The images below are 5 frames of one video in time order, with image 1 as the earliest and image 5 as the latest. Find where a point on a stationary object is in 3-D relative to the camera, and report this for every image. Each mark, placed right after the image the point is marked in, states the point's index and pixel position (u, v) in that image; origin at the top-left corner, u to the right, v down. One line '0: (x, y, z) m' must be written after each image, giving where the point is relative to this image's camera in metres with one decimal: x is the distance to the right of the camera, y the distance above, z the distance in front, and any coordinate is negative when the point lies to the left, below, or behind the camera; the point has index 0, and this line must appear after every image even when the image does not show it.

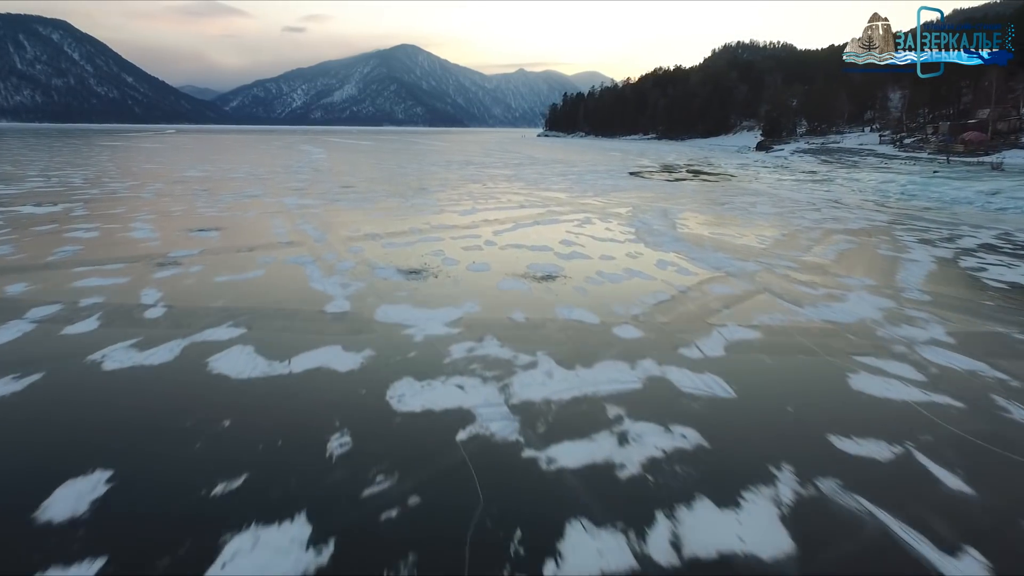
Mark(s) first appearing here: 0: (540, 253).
0: (+0.3, +0.3, +5.0) m
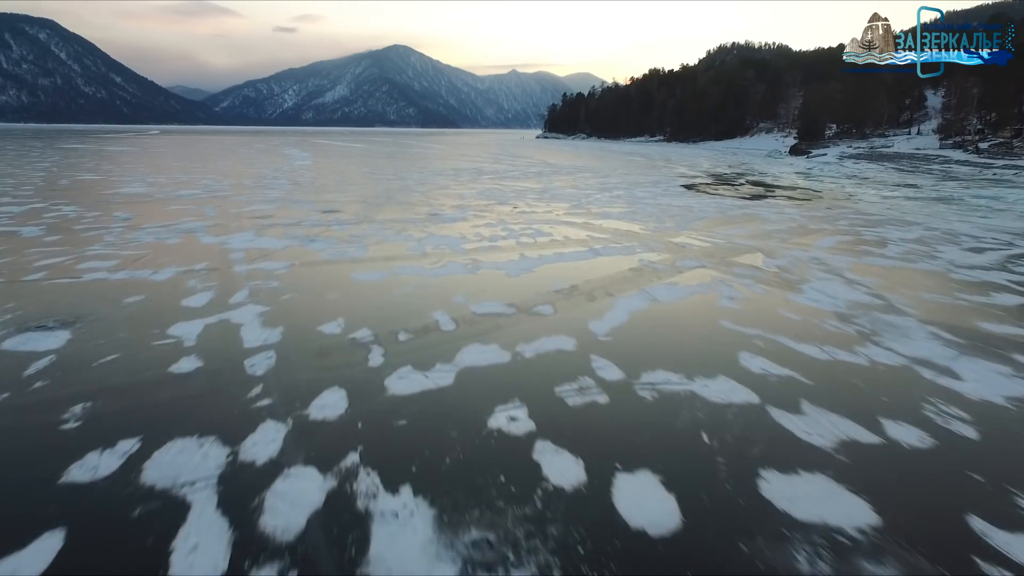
0: (+1.0, -0.5, +2.3) m
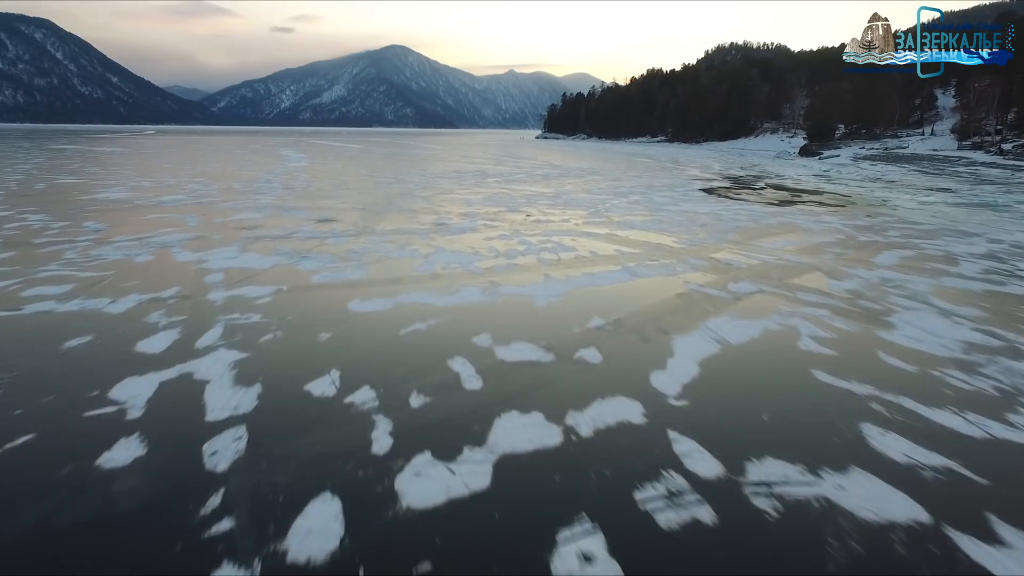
0: (+1.2, -0.7, +1.6) m
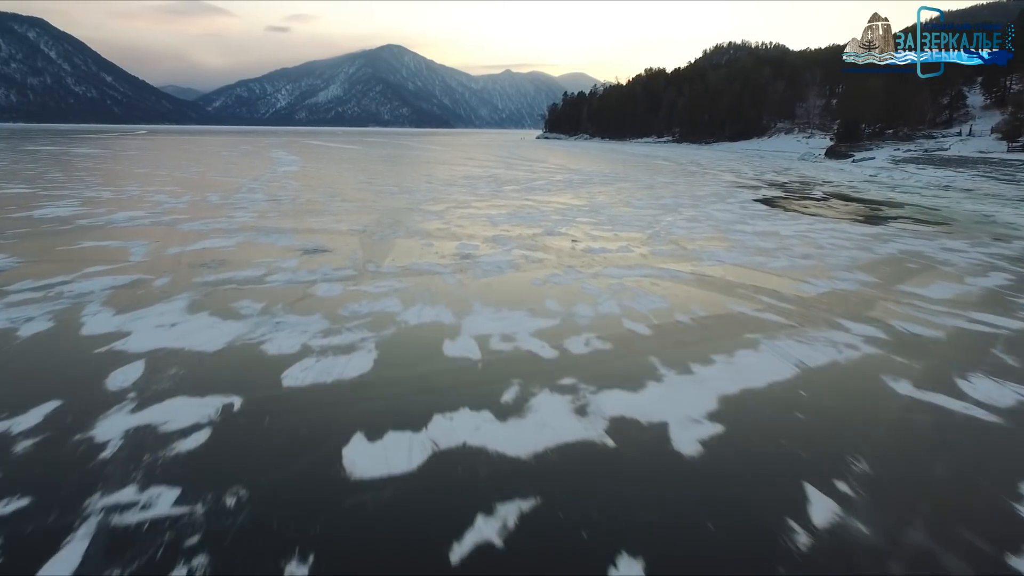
0: (+1.7, -1.2, -0.1) m
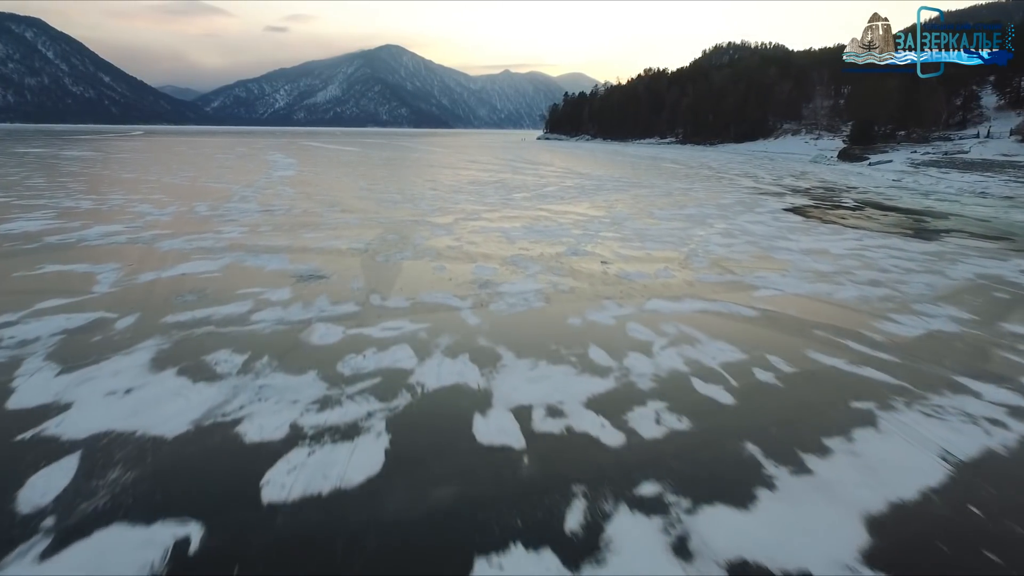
0: (+1.9, -1.5, -0.7) m
